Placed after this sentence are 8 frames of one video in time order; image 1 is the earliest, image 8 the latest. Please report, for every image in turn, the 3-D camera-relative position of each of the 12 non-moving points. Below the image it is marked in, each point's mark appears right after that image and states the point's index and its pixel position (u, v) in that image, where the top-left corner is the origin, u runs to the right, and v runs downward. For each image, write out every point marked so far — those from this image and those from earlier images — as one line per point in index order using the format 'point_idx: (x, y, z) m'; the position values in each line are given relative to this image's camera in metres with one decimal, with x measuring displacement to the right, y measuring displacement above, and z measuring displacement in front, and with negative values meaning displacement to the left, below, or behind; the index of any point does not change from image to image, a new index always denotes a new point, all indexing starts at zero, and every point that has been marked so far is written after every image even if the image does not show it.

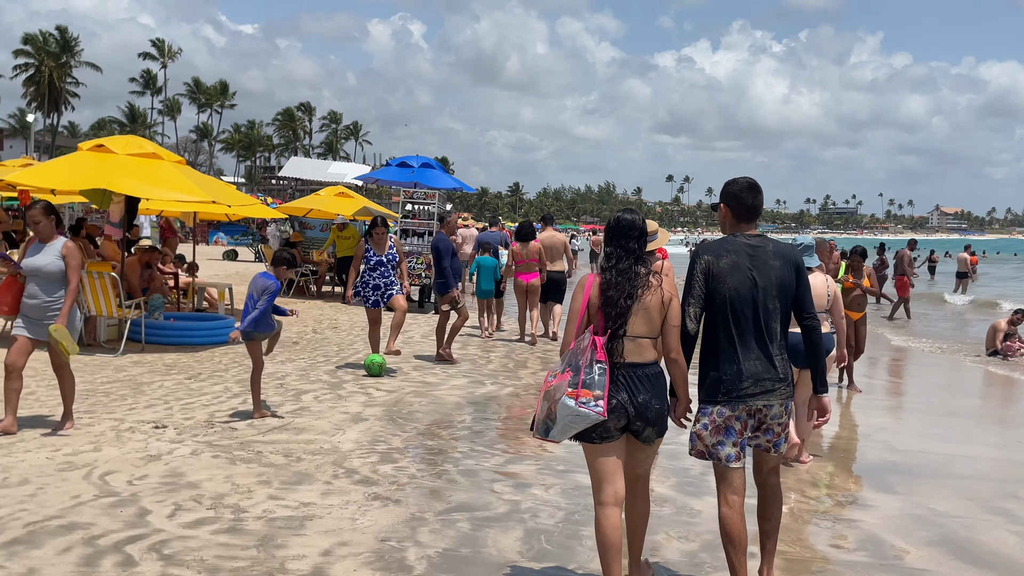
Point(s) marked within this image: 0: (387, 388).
0: (-1.0, -0.8, +7.5) m
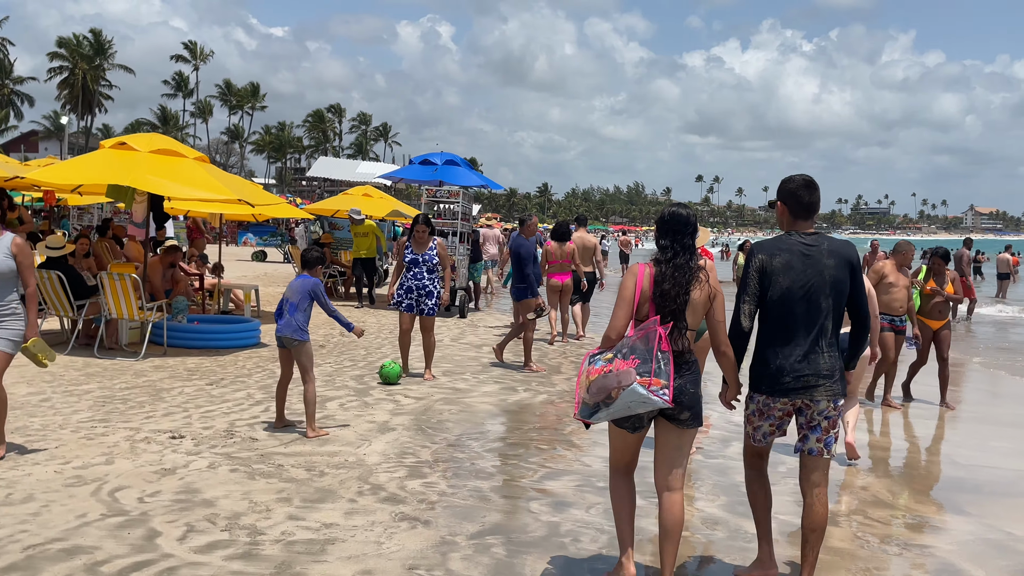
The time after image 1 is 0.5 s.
0: (-0.7, -0.8, +7.1) m
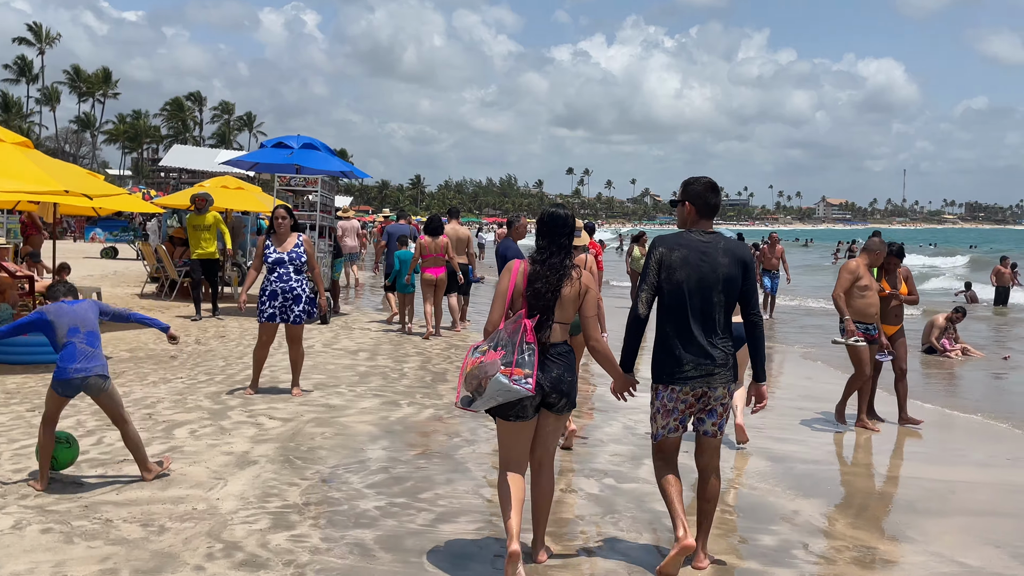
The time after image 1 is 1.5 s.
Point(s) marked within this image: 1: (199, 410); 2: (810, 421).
0: (-1.5, -0.9, +6.2) m
1: (-2.1, -0.8, +6.3) m
2: (+2.2, -1.0, +7.0) m
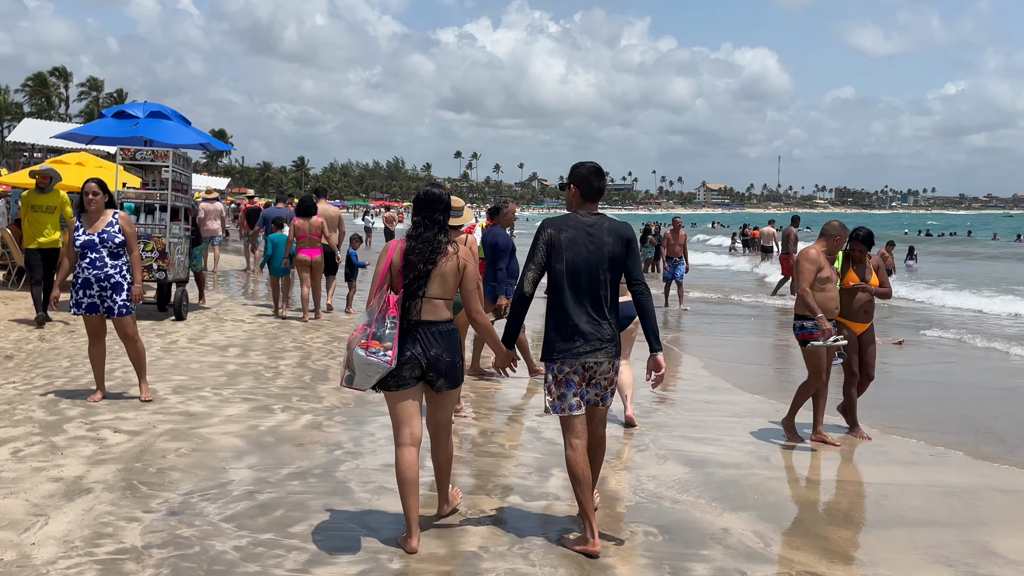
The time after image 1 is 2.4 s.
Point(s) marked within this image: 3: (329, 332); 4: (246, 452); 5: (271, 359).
0: (-2.2, -0.8, +5.3) m
1: (-2.8, -0.8, +5.3) m
2: (+1.5, -0.9, +6.5) m
3: (-1.9, -0.5, +9.9) m
4: (-1.4, -0.9, +4.9) m
5: (-2.0, -0.6, +7.9) m
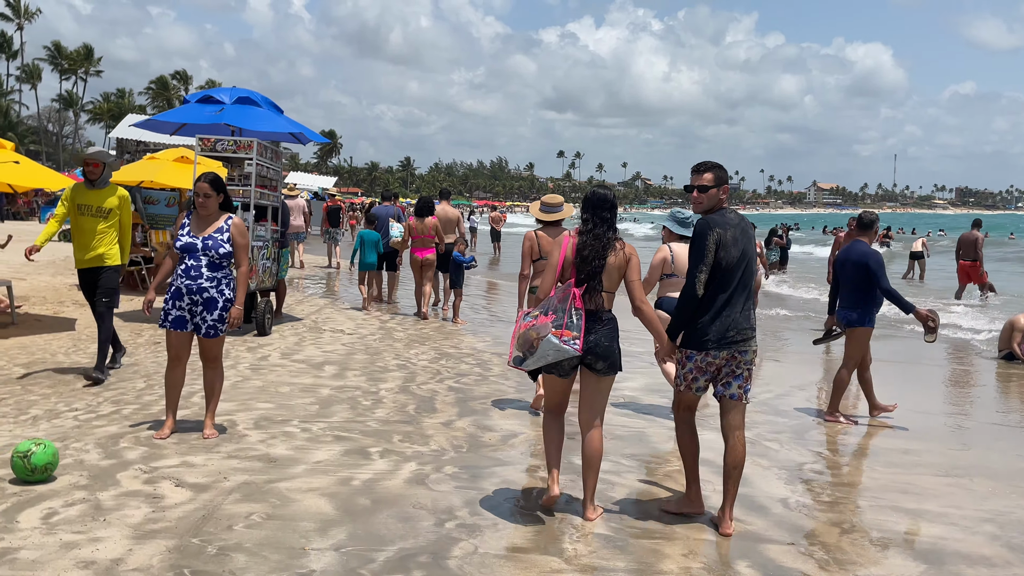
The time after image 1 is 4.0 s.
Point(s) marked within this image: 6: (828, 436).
0: (-1.5, -0.9, +4.3) m
1: (-2.0, -0.9, +4.4) m
2: (+2.3, -1.0, +5.1) m
3: (-0.7, -0.6, +8.8) m
4: (-0.7, -1.0, +3.8) m
5: (-1.0, -0.7, +6.9) m
6: (+2.0, -0.9, +5.9) m
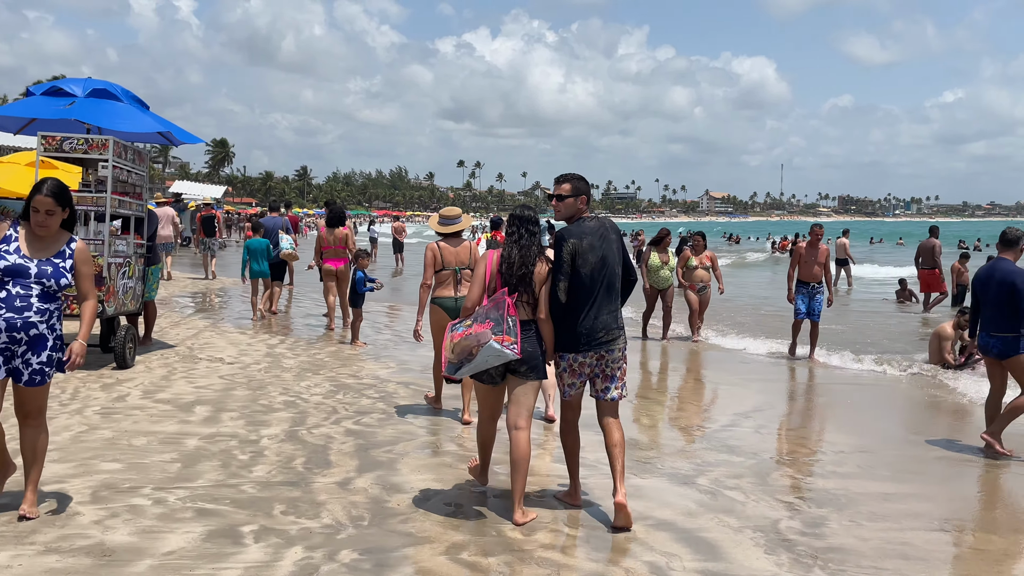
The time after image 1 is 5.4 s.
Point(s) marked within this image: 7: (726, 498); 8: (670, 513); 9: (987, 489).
0: (-1.7, -1.0, +3.1) m
1: (-2.3, -1.0, +3.1) m
2: (+1.9, -1.1, +4.3) m
3: (-1.5, -0.7, +7.6) m
4: (-1.0, -1.1, +2.7) m
5: (-1.6, -0.8, +5.7) m
6: (+1.5, -1.0, +5.1) m
7: (+1.1, -1.0, +4.6) m
8: (+0.7, -1.0, +4.3) m
9: (+2.5, -1.1, +4.9) m
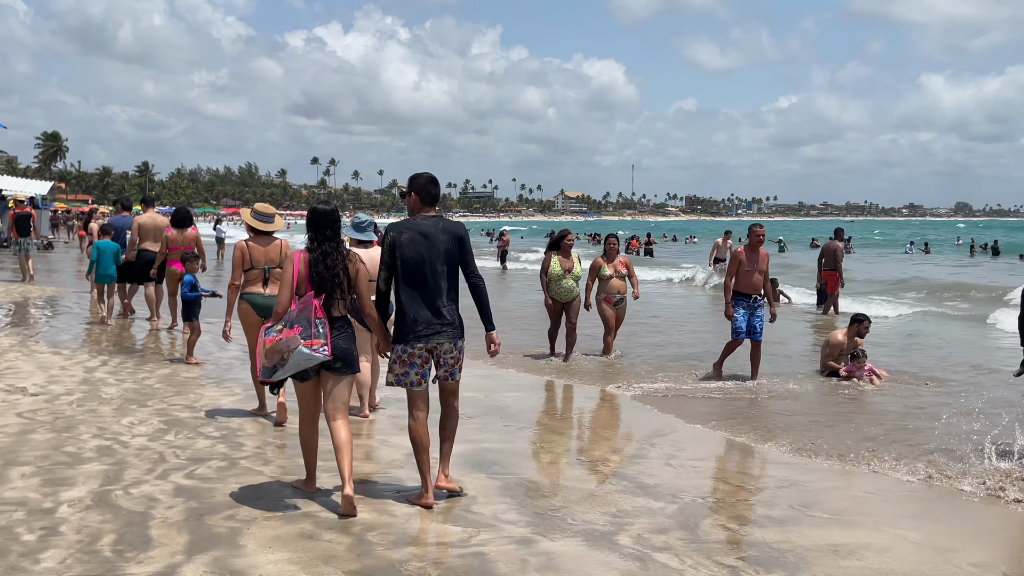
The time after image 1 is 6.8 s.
0: (-1.9, -1.1, +1.8) m
1: (-2.5, -1.1, +1.8) m
2: (+1.5, -1.2, +3.6) m
3: (-2.4, -0.8, +6.4) m
4: (-1.1, -1.2, +1.5) m
5: (-2.2, -0.9, +4.4) m
6: (+1.0, -1.1, +4.3) m
7: (+0.6, -1.1, +3.8) m
8: (+0.3, -1.1, +3.4) m
9: (+2.0, -1.1, +4.3) m
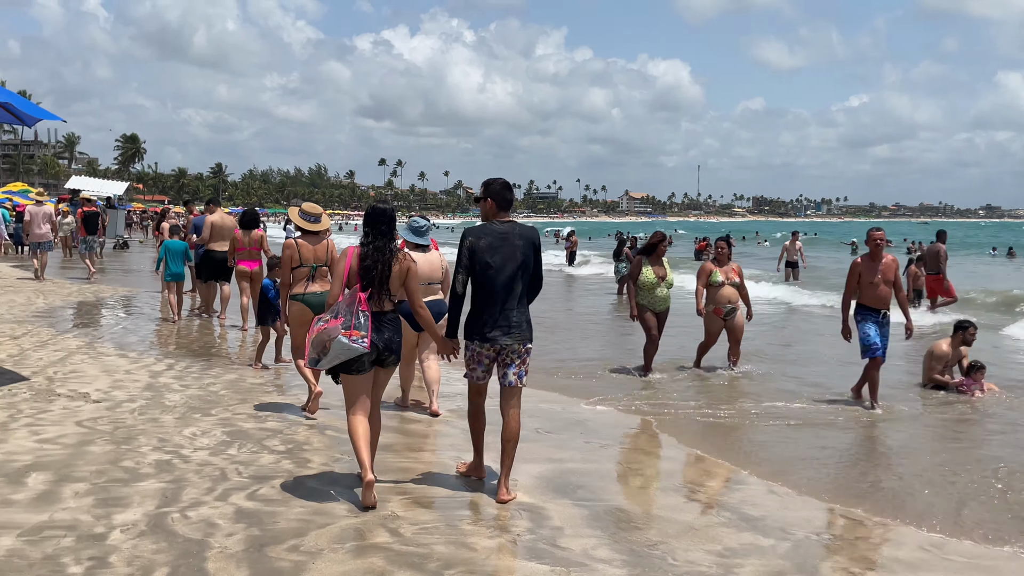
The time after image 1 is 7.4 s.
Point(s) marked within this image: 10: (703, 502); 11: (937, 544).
0: (-1.7, -1.1, +1.5) m
1: (-2.3, -1.1, +1.5) m
2: (+1.8, -1.2, +3.0) m
3: (-1.9, -0.9, +6.1) m
4: (-0.9, -1.2, +1.2) m
5: (-1.8, -1.0, +4.1) m
6: (+1.4, -1.2, +3.7) m
7: (+0.9, -1.2, +3.2) m
8: (+0.6, -1.2, +2.9) m
9: (+2.4, -1.2, +3.7) m
10: (+0.9, -1.1, +4.6) m
11: (+1.9, -1.1, +4.2) m
